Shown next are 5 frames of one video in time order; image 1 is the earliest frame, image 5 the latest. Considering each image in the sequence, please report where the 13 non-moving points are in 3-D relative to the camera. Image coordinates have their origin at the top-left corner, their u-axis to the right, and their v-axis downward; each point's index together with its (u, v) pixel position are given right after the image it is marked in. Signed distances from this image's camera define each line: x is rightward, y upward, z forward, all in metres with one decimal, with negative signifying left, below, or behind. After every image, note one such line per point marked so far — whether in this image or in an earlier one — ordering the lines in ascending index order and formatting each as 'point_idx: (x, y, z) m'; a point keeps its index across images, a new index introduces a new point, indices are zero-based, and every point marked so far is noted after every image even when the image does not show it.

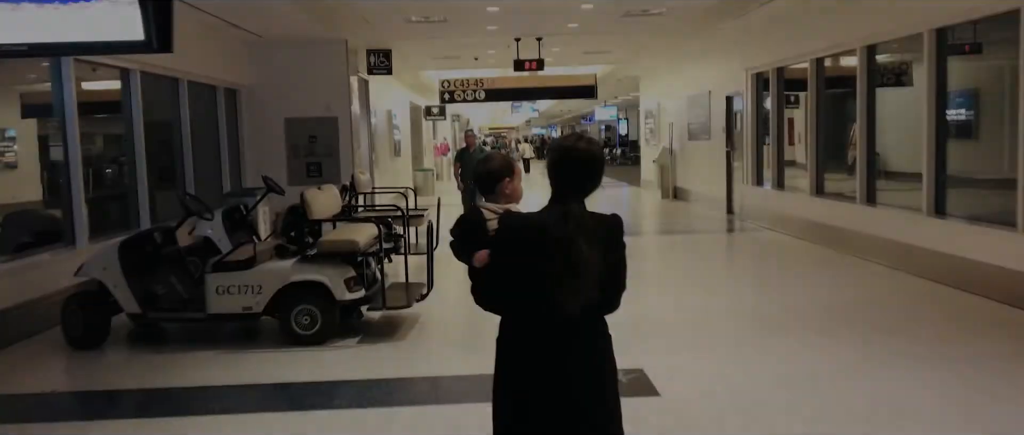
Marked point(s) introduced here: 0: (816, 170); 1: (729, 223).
0: (+3.2, +0.4, +8.2) m
1: (+2.7, -0.1, +9.9) m
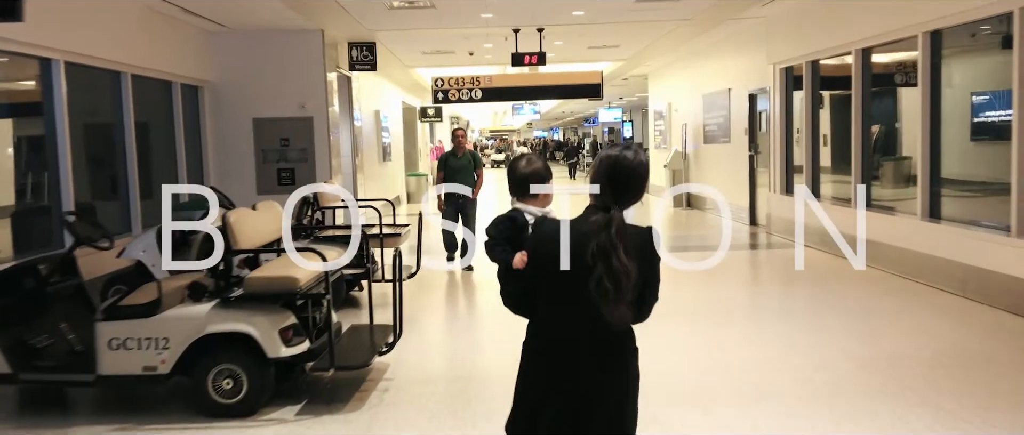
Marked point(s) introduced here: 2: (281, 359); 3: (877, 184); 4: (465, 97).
0: (+3.2, +0.3, +7.1) m
1: (+2.6, -0.2, +8.8) m
2: (-0.9, -0.5, +3.1) m
3: (+3.2, +0.3, +6.9) m
4: (-0.7, +1.7, +11.6) m
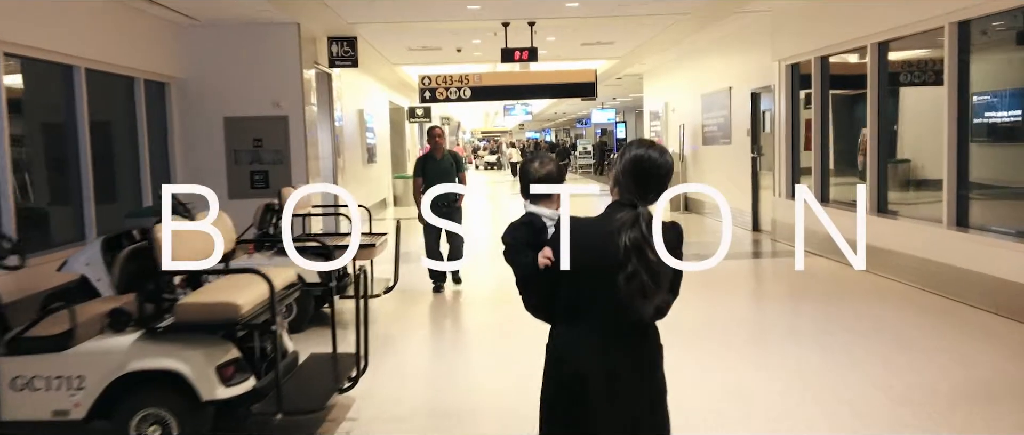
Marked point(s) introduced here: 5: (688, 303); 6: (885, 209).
0: (+3.1, +0.3, +6.7) m
1: (+2.5, -0.3, +8.4) m
2: (-0.9, -0.6, +2.6) m
3: (+3.1, +0.2, +6.4) m
4: (-0.8, +1.7, +11.1) m
5: (+1.3, -0.6, +6.1) m
6: (+3.0, +0.1, +6.4) m
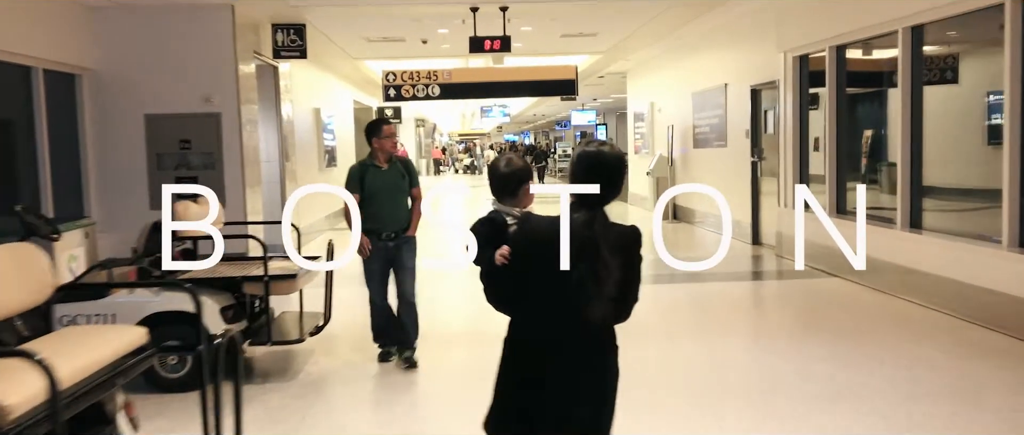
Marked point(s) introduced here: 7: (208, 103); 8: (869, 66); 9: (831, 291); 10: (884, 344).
0: (+2.8, +0.2, +5.8) m
1: (+2.3, -0.4, +7.5) m
2: (-1.1, -0.7, +1.6) m
3: (+2.9, +0.1, +5.5) m
4: (-1.1, +1.6, +10.1) m
5: (+1.1, -0.7, +5.2) m
6: (+2.8, 0.0, +5.5) m
7: (-2.4, +0.9, +6.4) m
8: (+2.7, +1.2, +6.2) m
9: (+2.4, -0.6, +6.1) m
10: (+2.2, -0.7, +4.7) m
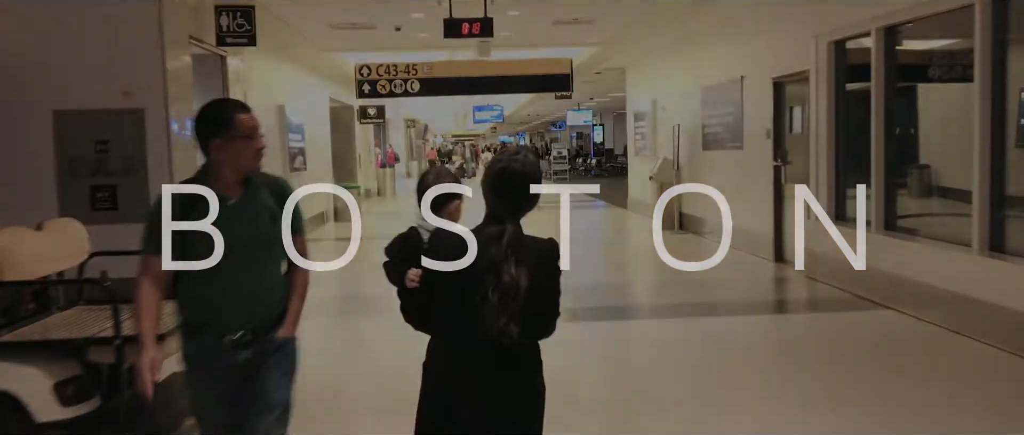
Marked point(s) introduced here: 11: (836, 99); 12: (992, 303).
0: (+2.7, +0.1, +4.8) m
1: (+2.1, -0.5, +6.4) m
2: (-1.2, -0.8, +0.6) m
3: (+2.8, 0.0, +4.5) m
4: (-1.3, +1.4, +9.1) m
5: (+1.0, -0.8, +4.1) m
6: (+2.7, -0.2, +4.5) m
7: (-2.5, +0.8, +5.3) m
8: (+2.6, +1.1, +5.2) m
9: (+2.3, -0.7, +5.1) m
10: (+2.1, -0.8, +3.7) m
11: (+2.5, +0.9, +6.2) m
12: (+2.7, -0.5, +4.4) m
